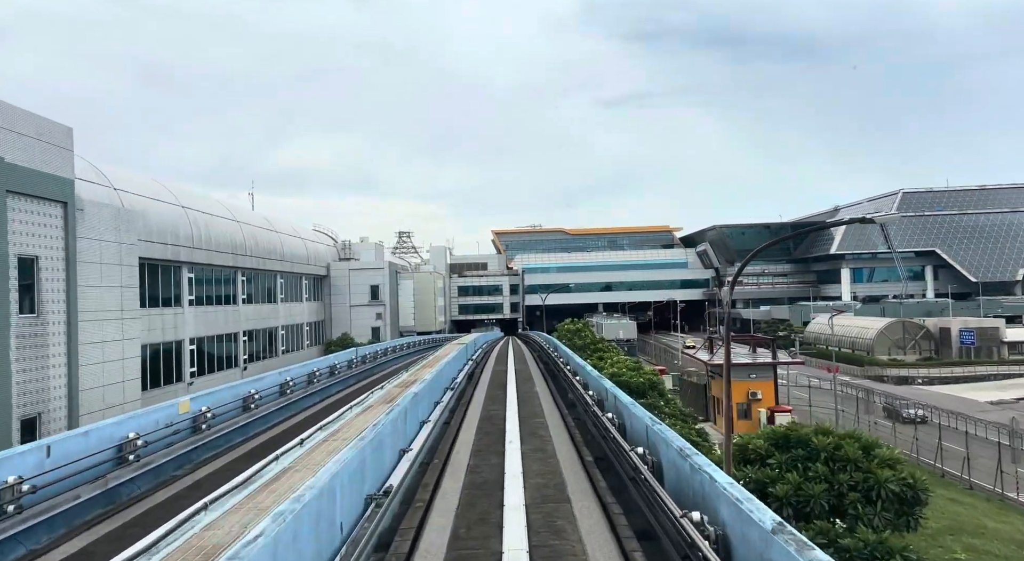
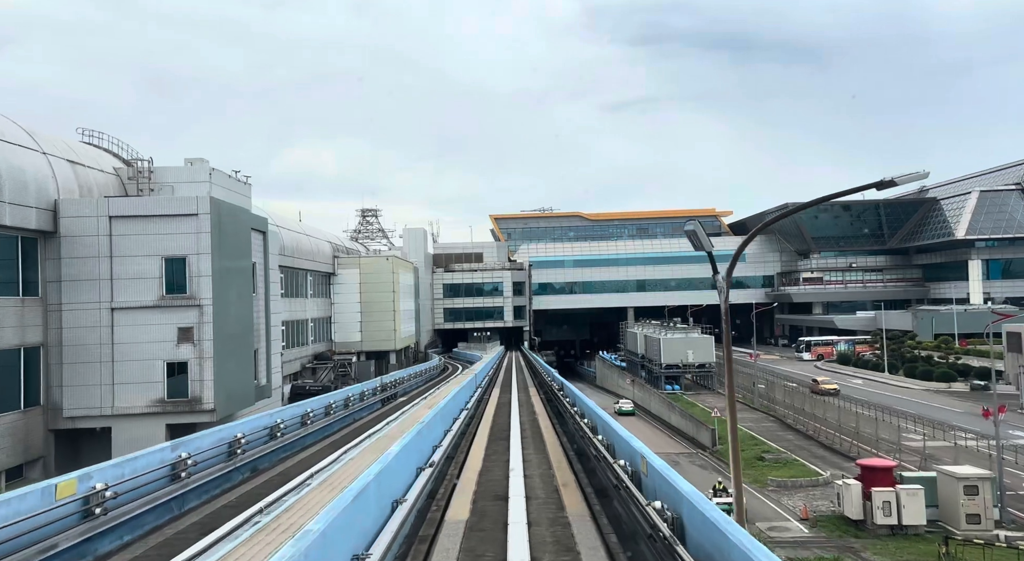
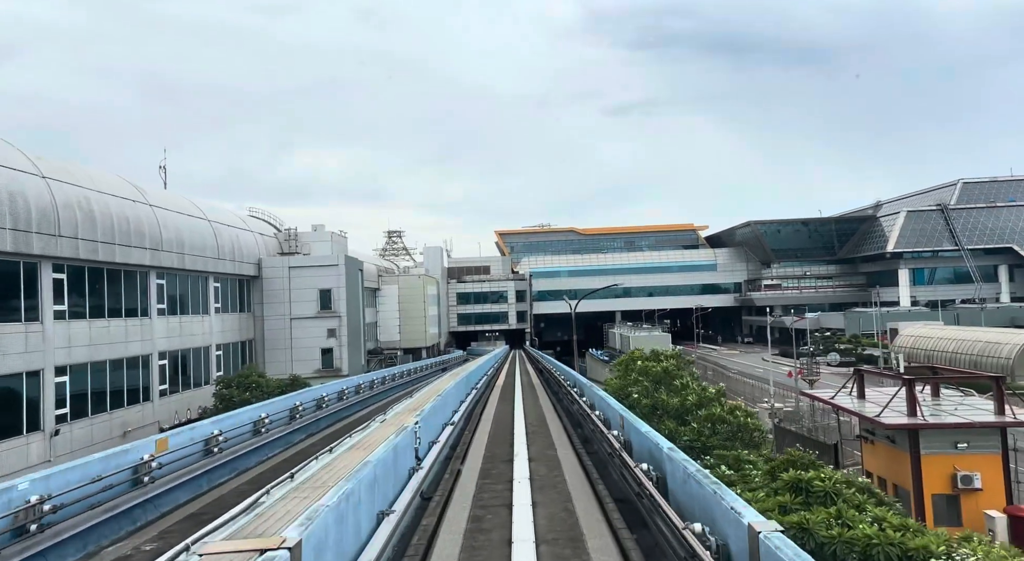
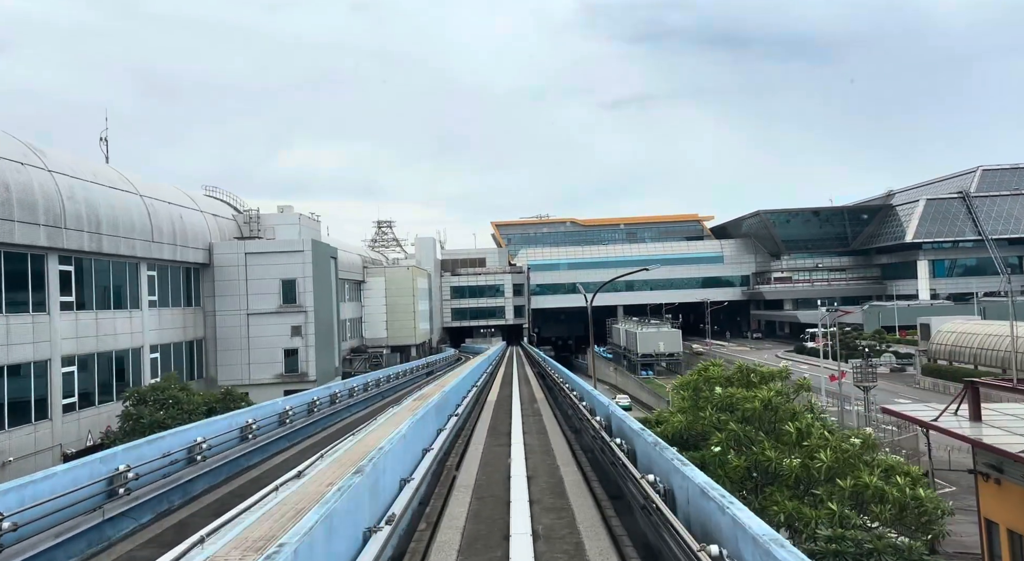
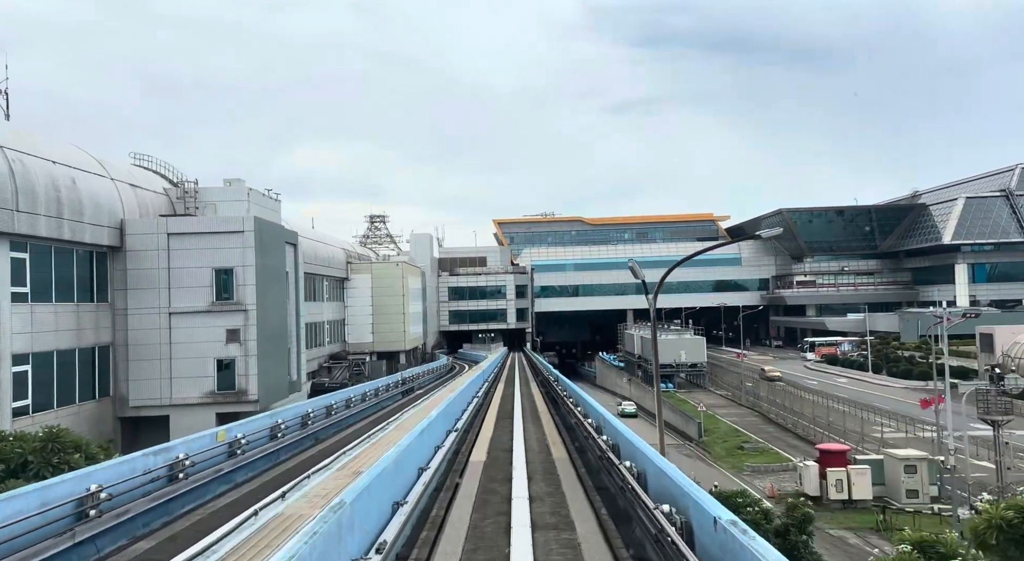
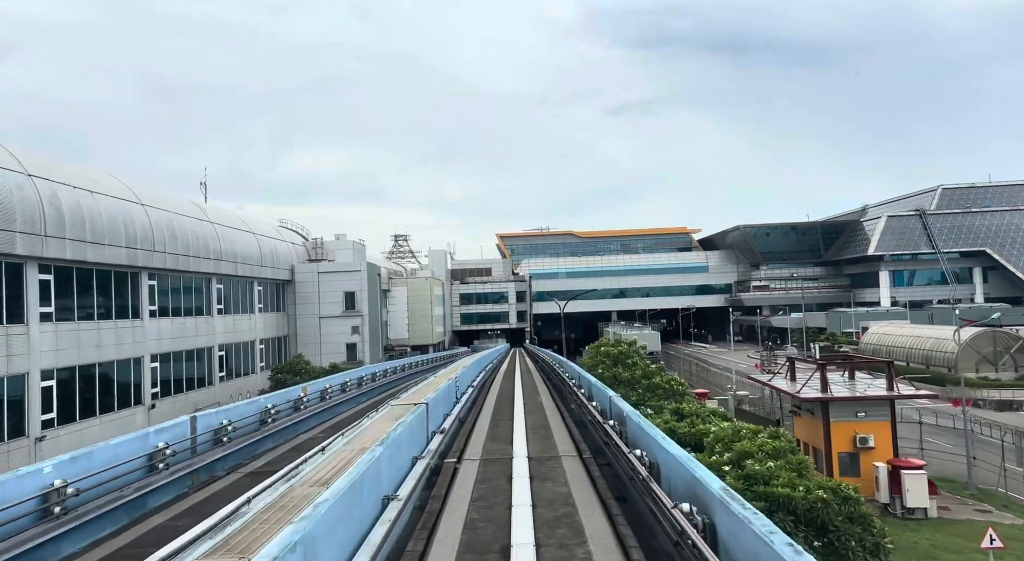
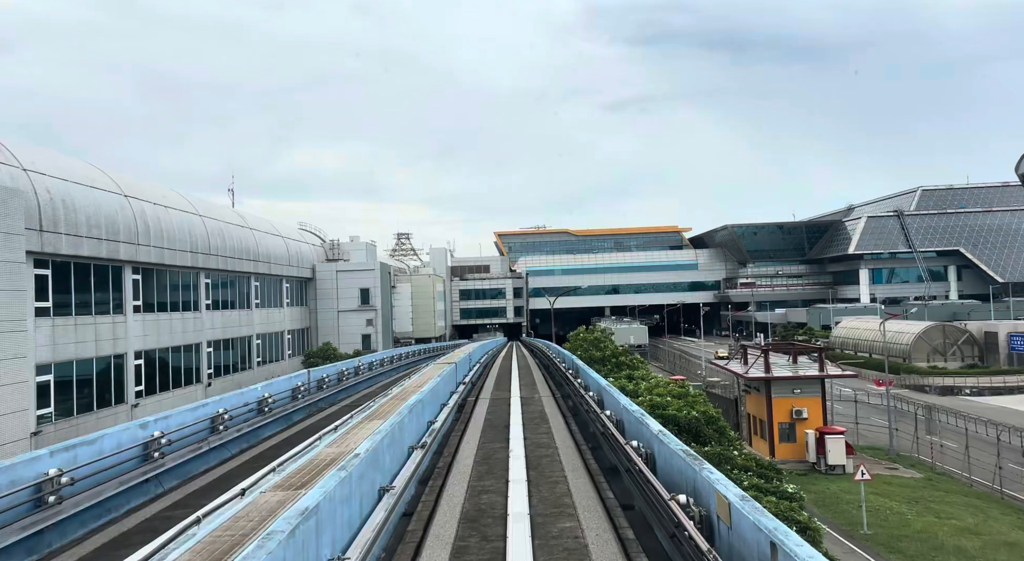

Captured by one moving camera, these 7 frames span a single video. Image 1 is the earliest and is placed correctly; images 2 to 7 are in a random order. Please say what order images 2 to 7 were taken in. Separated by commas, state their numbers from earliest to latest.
7, 6, 3, 4, 5, 2
